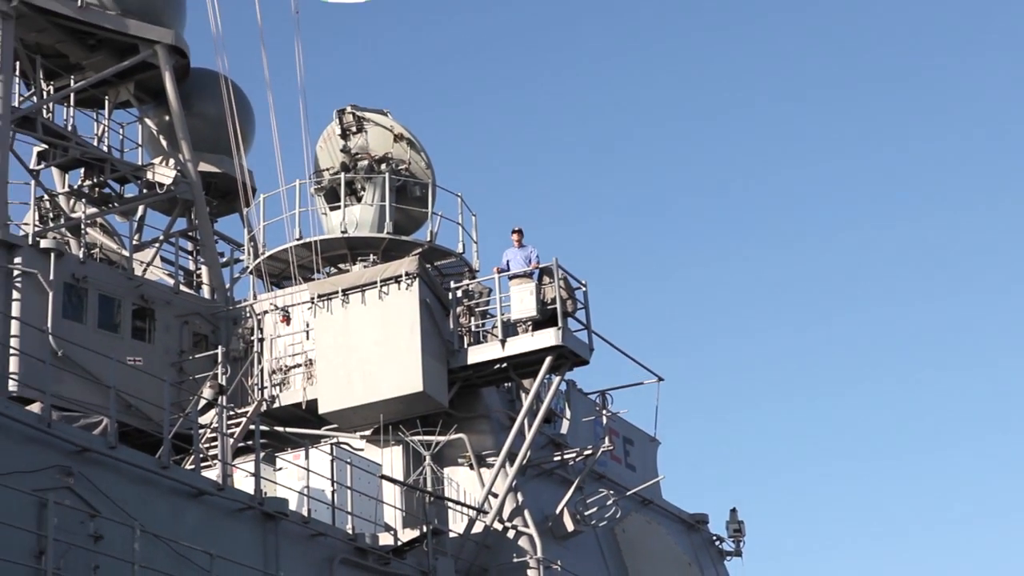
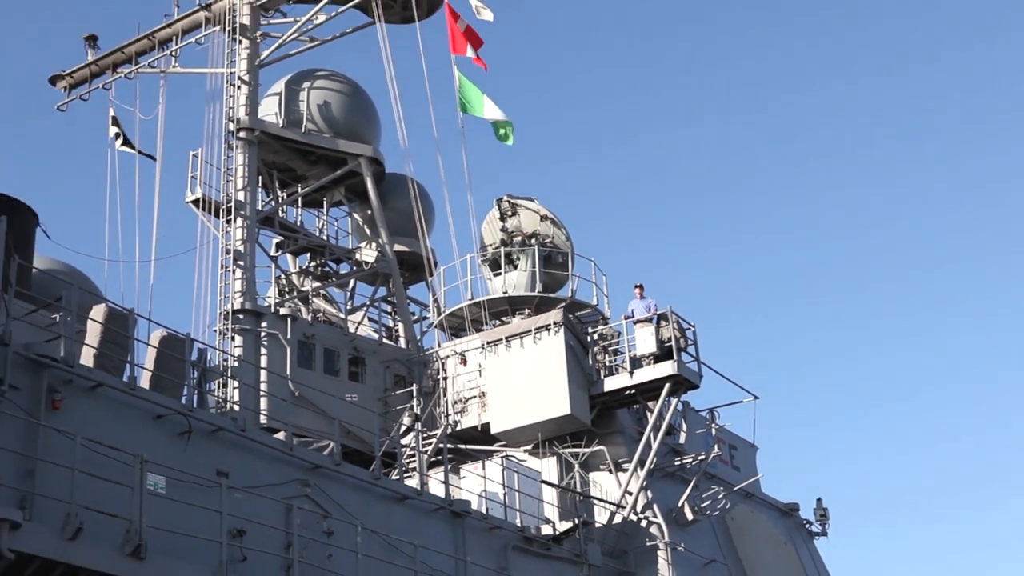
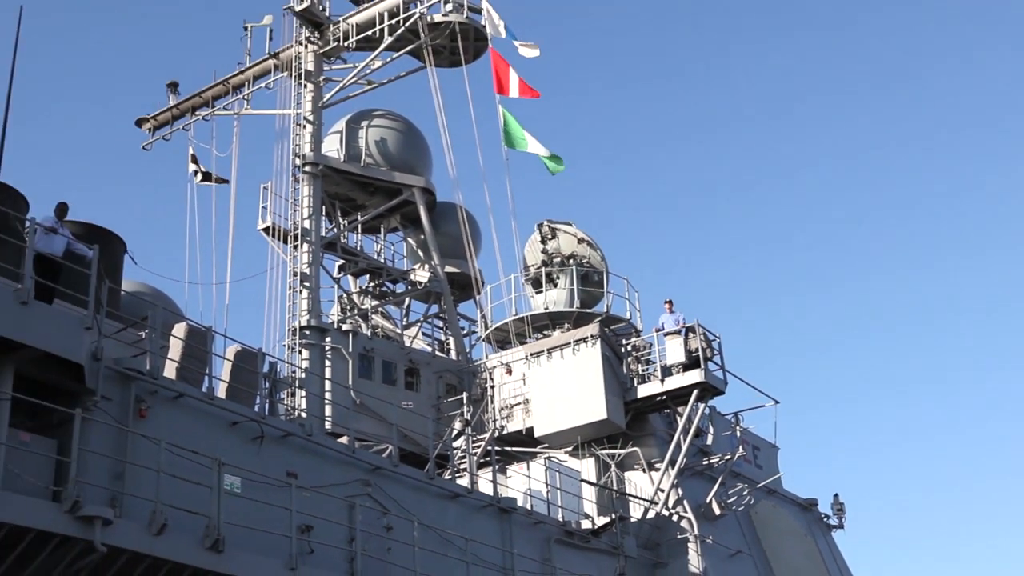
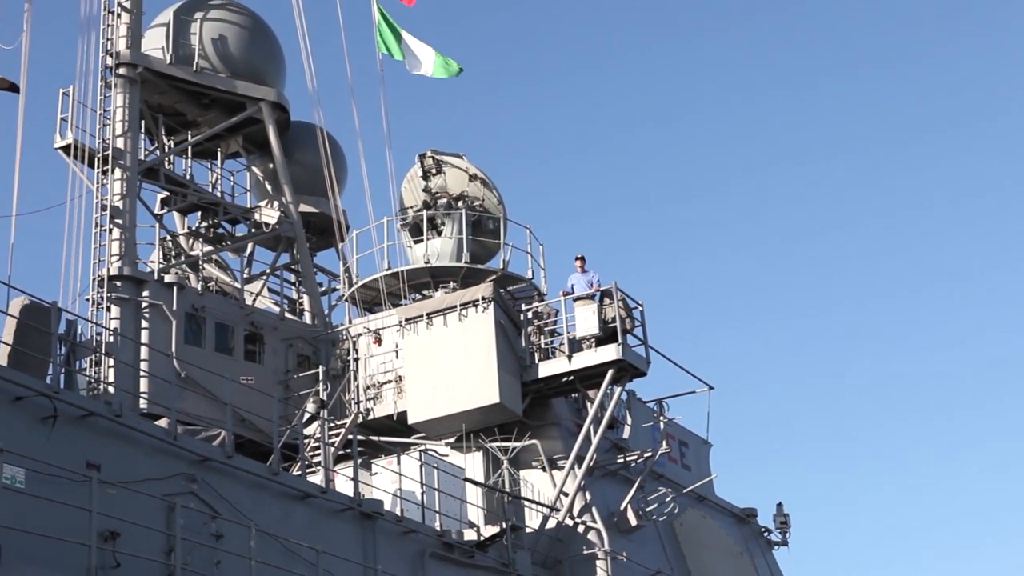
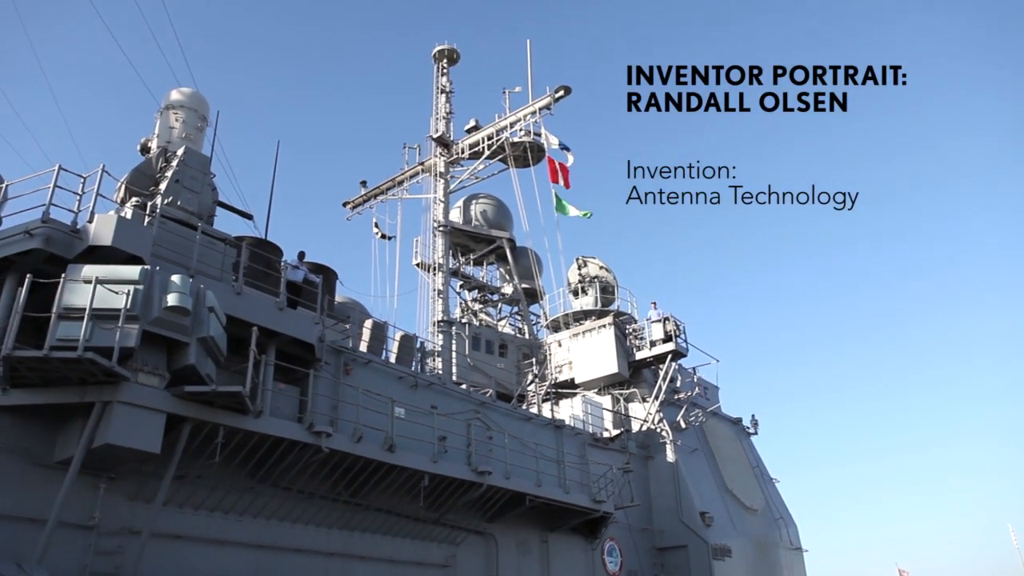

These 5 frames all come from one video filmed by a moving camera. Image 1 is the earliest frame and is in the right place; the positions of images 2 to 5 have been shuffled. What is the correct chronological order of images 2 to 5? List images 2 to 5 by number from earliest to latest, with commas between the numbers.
4, 2, 3, 5
